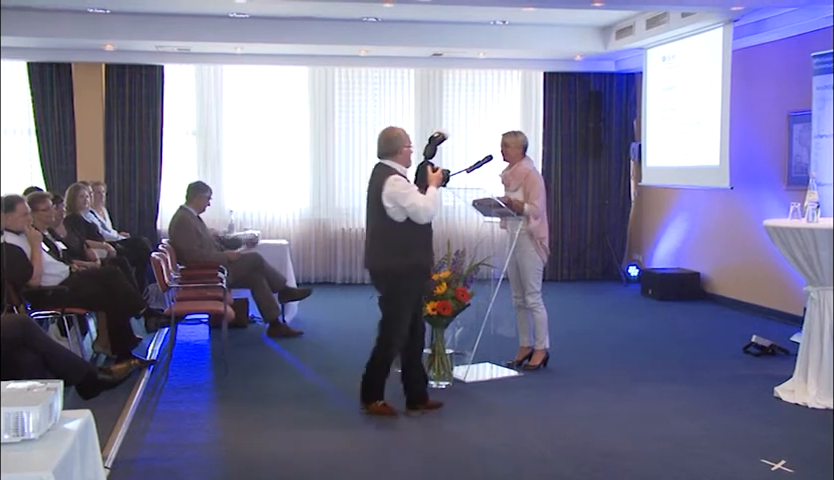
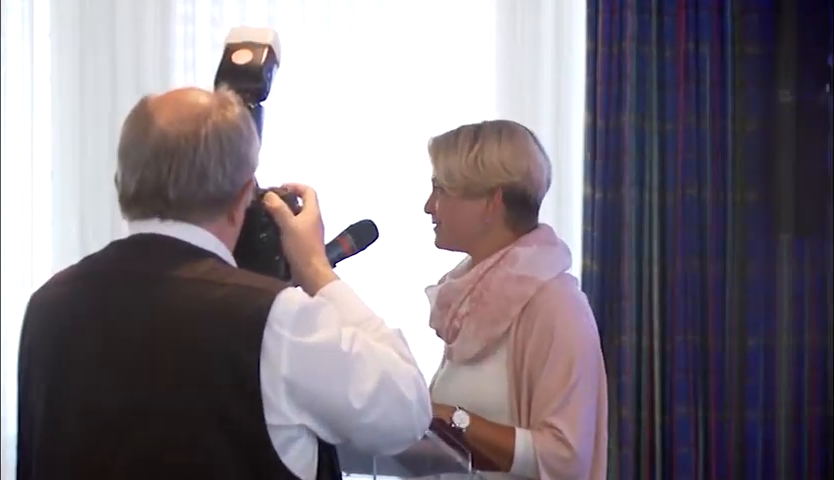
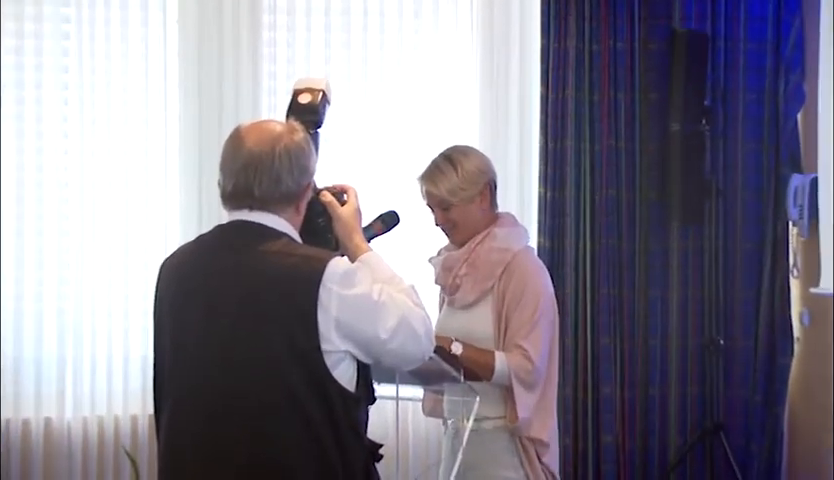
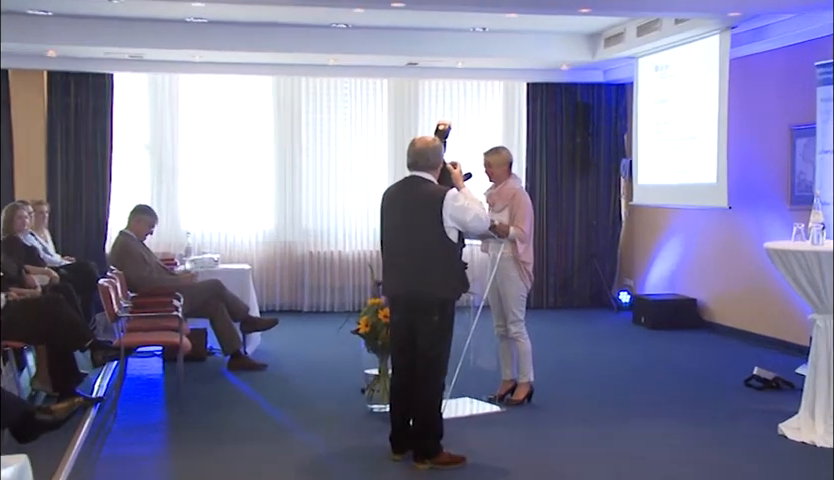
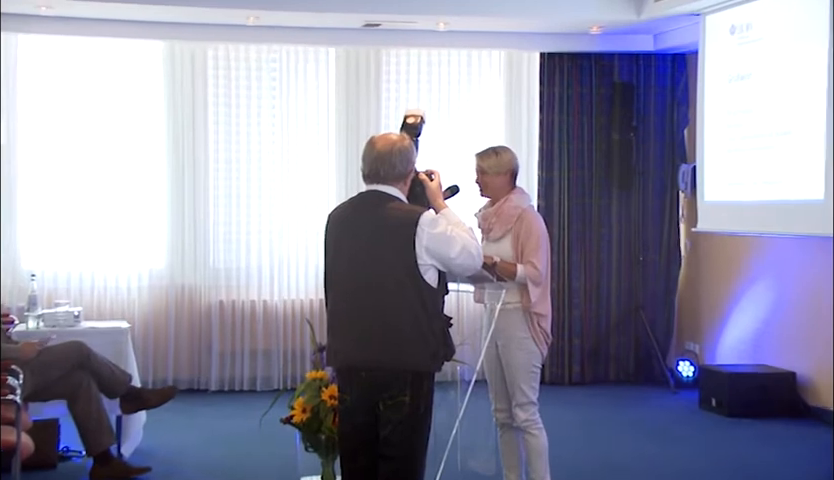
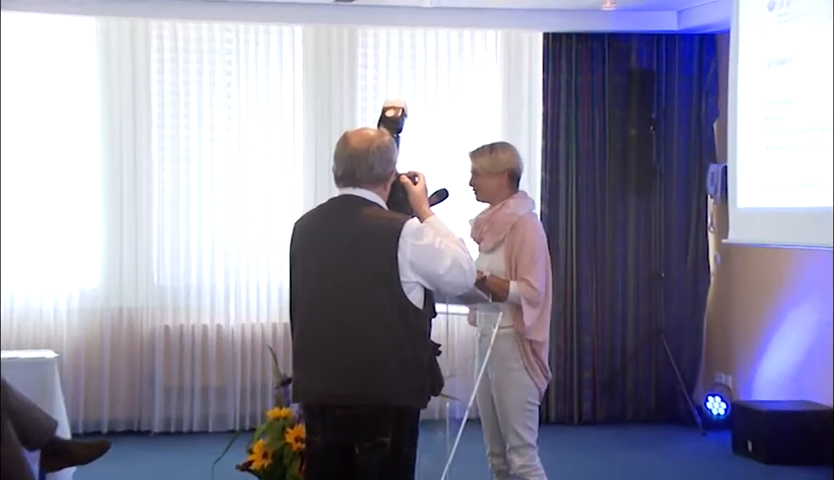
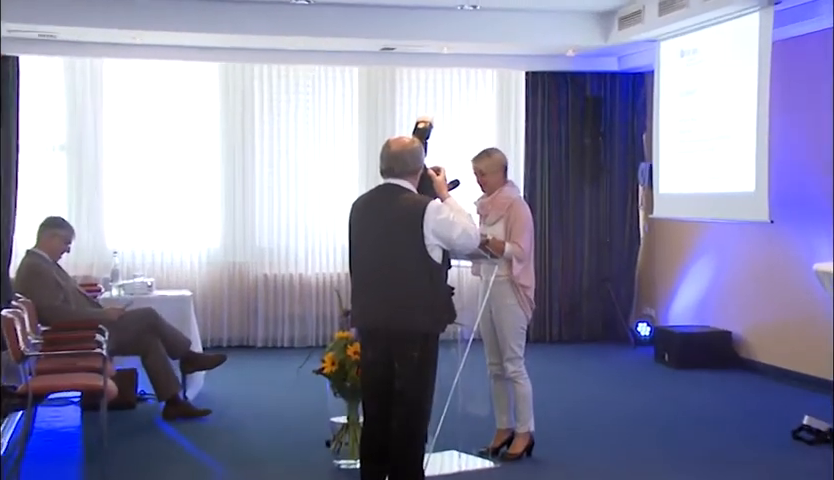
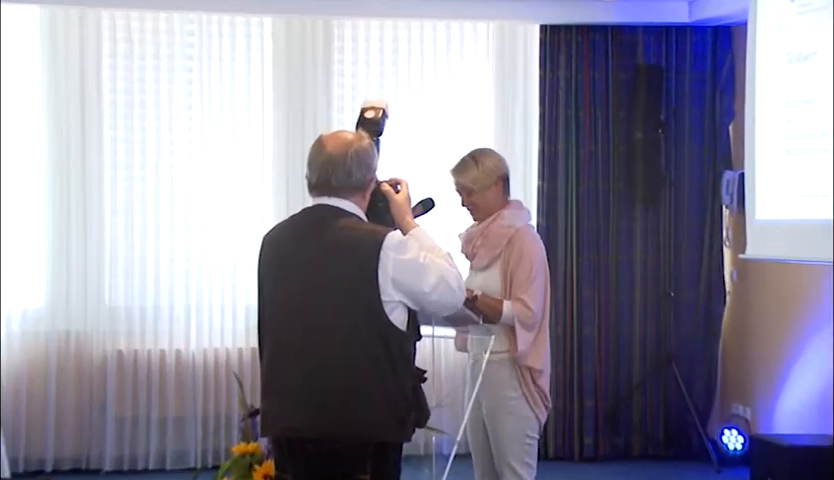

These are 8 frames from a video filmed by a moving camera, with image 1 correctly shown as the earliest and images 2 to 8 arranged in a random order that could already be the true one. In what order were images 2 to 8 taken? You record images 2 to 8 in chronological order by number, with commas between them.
4, 7, 5, 6, 8, 3, 2
